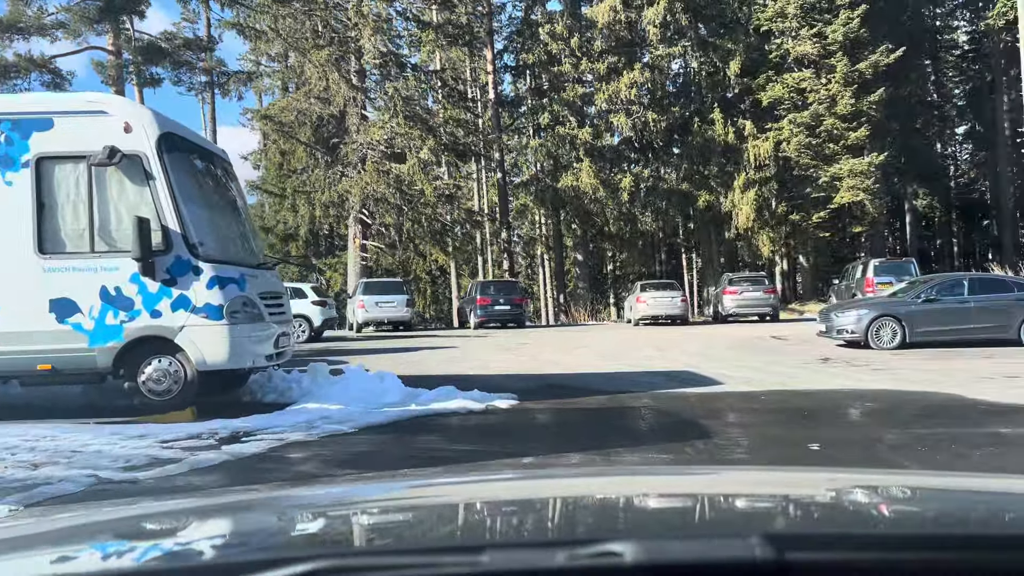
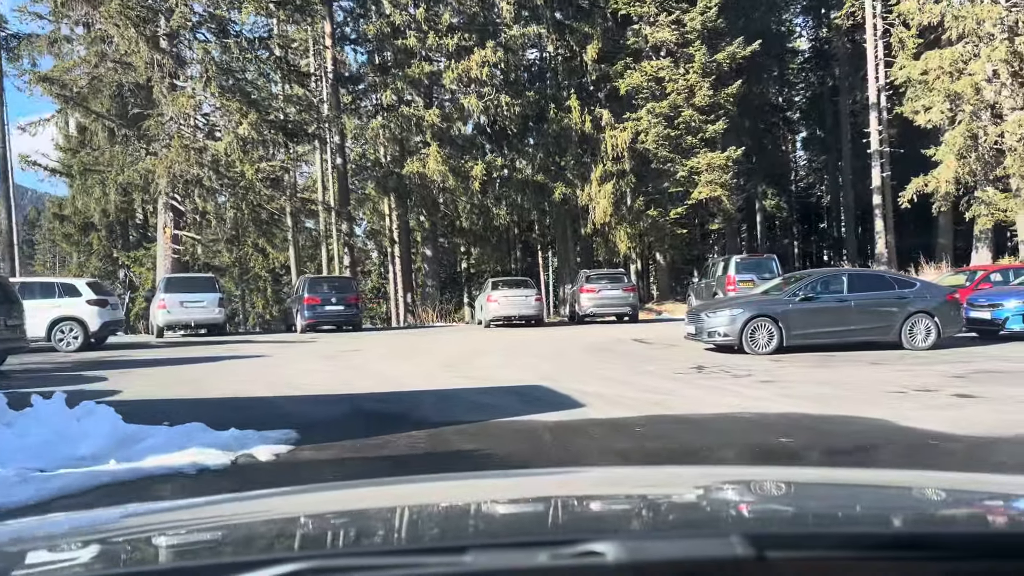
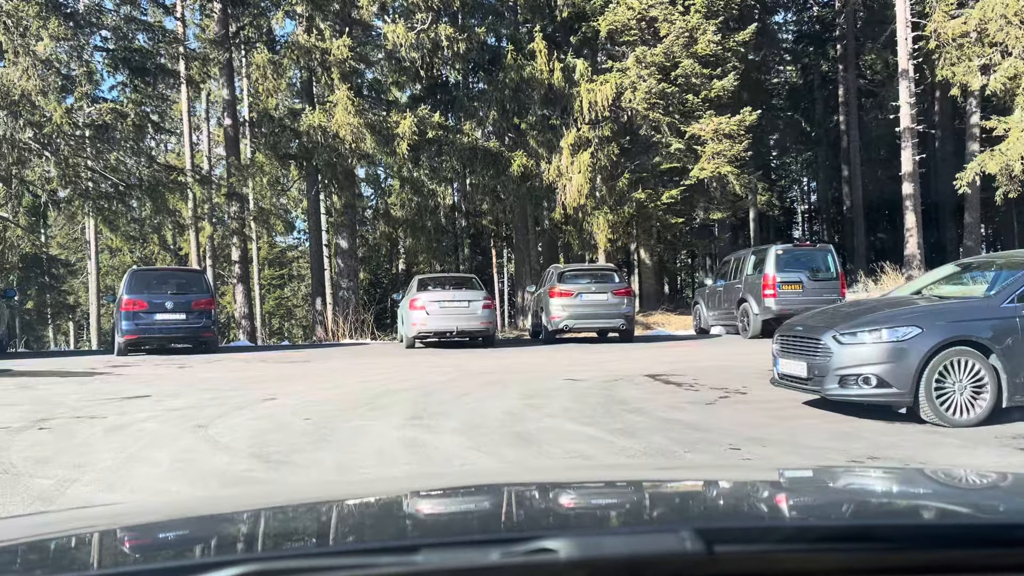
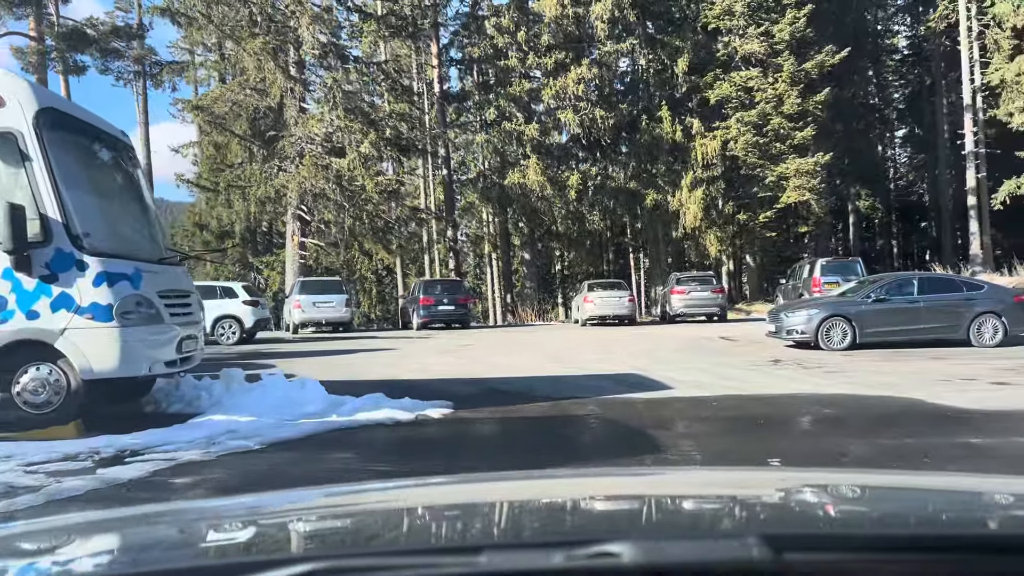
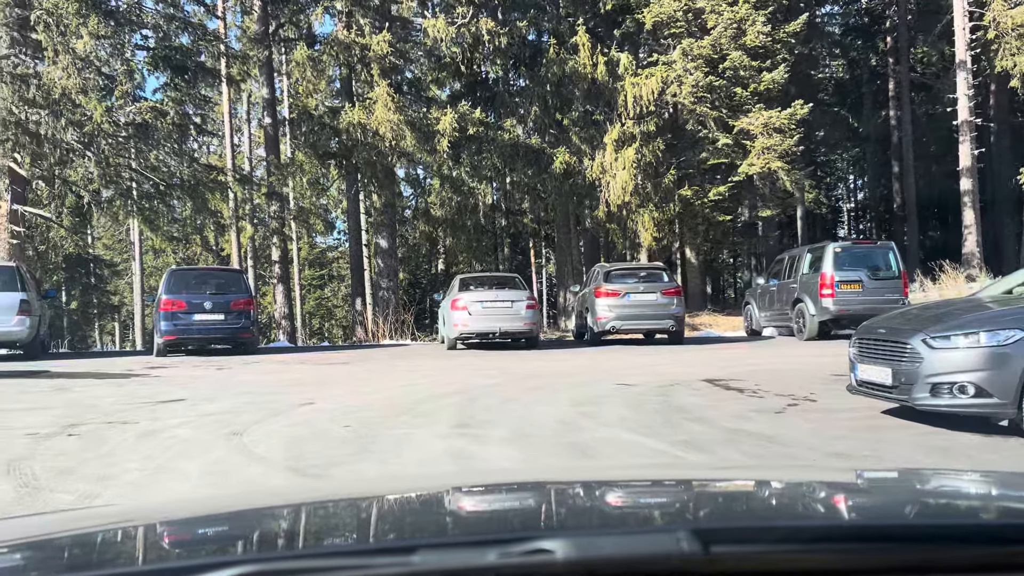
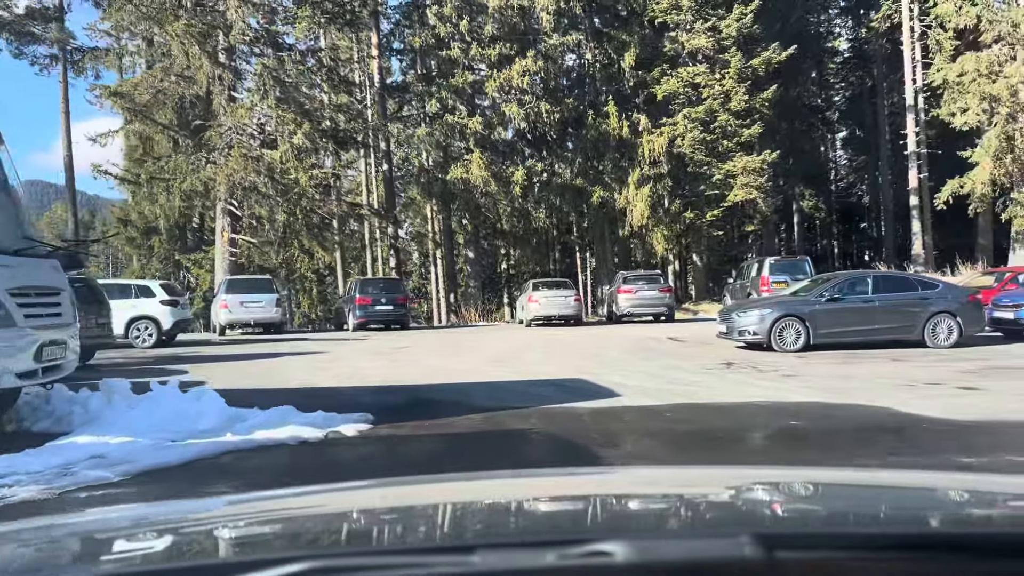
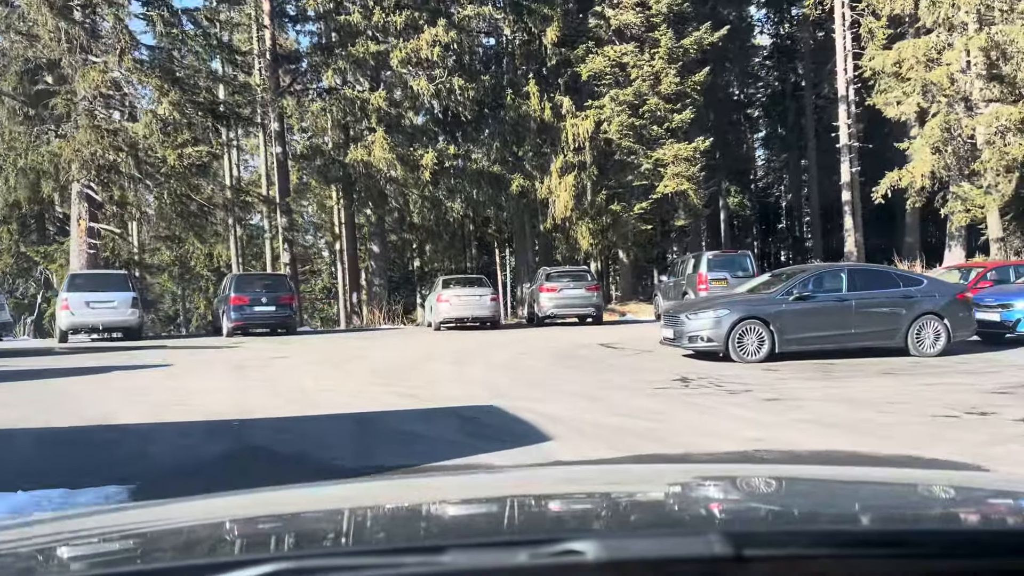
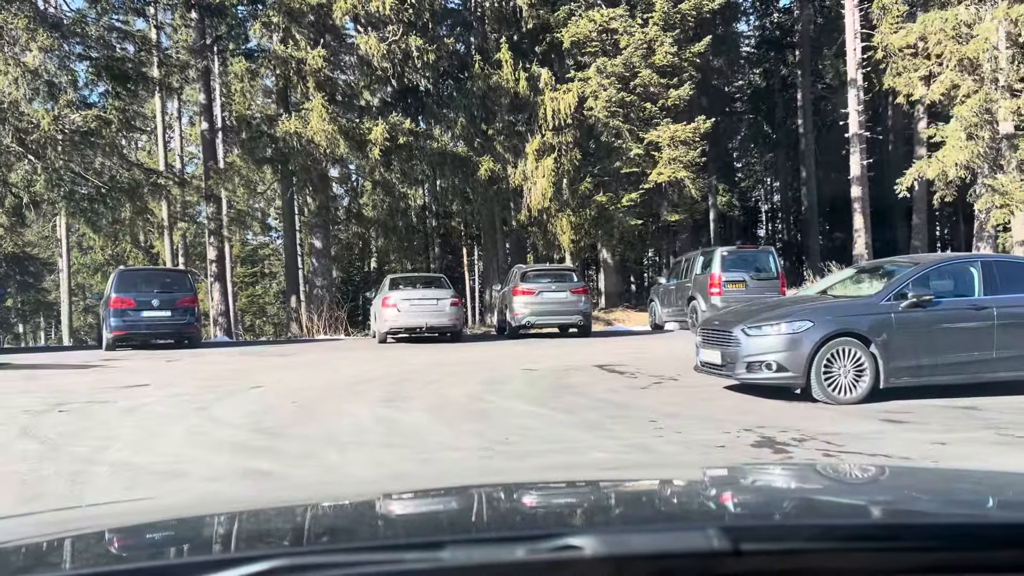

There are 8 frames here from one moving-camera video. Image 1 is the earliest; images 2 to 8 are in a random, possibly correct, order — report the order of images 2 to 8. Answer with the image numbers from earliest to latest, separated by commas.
4, 6, 2, 7, 8, 3, 5
